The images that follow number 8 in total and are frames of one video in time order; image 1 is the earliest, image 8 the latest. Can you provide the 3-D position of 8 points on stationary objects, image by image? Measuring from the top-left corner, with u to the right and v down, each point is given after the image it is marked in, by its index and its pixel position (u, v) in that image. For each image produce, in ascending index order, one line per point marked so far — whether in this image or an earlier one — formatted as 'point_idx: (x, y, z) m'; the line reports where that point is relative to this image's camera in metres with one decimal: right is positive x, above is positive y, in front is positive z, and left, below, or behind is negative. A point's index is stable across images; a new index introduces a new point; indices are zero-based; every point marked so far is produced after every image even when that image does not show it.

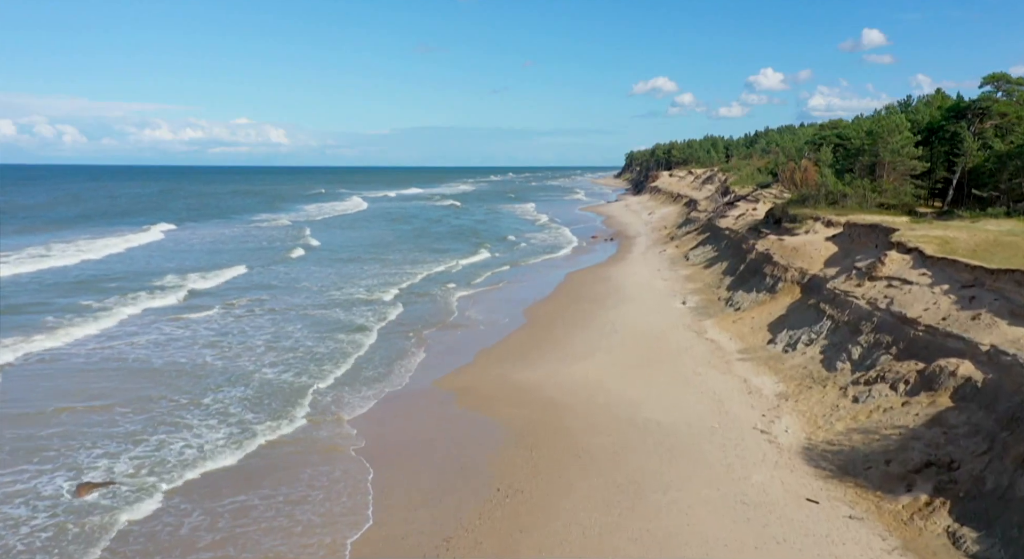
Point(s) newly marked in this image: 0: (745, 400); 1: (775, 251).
0: (+2.8, -1.5, +9.3) m
1: (+5.2, +0.5, +15.1) m
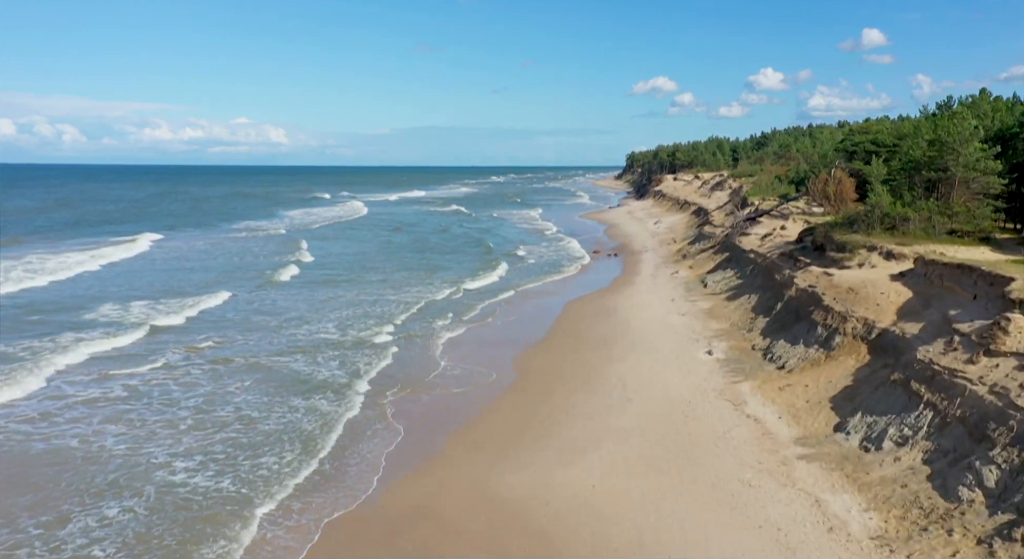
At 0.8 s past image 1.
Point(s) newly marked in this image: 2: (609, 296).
0: (+2.6, -2.2, +6.4) m
1: (+5.0, -0.2, +12.3) m
2: (+2.6, -0.4, +20.1) m
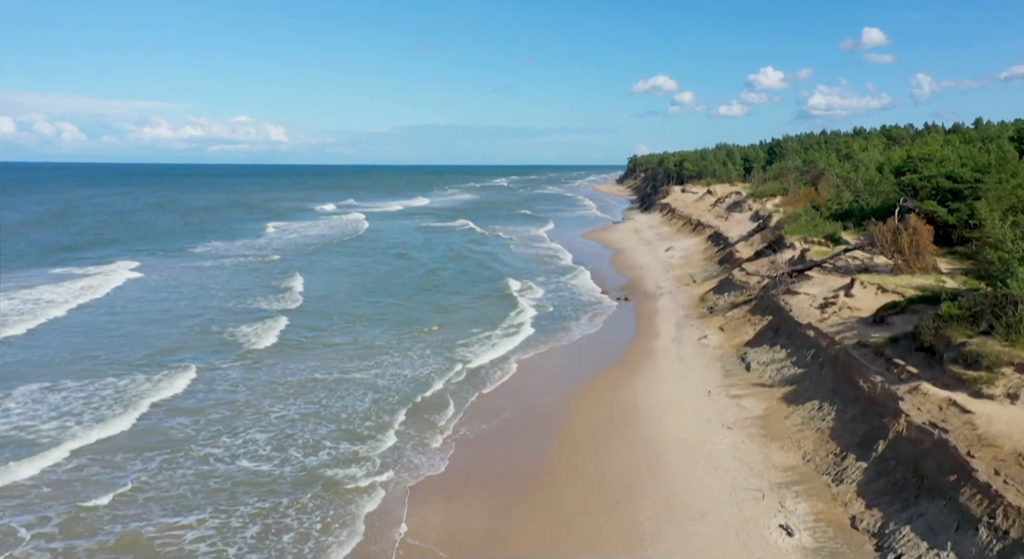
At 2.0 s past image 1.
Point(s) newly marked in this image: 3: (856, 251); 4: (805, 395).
0: (+2.4, -3.8, +2.2) m
1: (+4.8, -1.8, +8.1) m
2: (+2.5, -2.0, +15.9) m
3: (+8.4, +0.7, +18.5) m
4: (+4.9, -1.9, +12.8) m
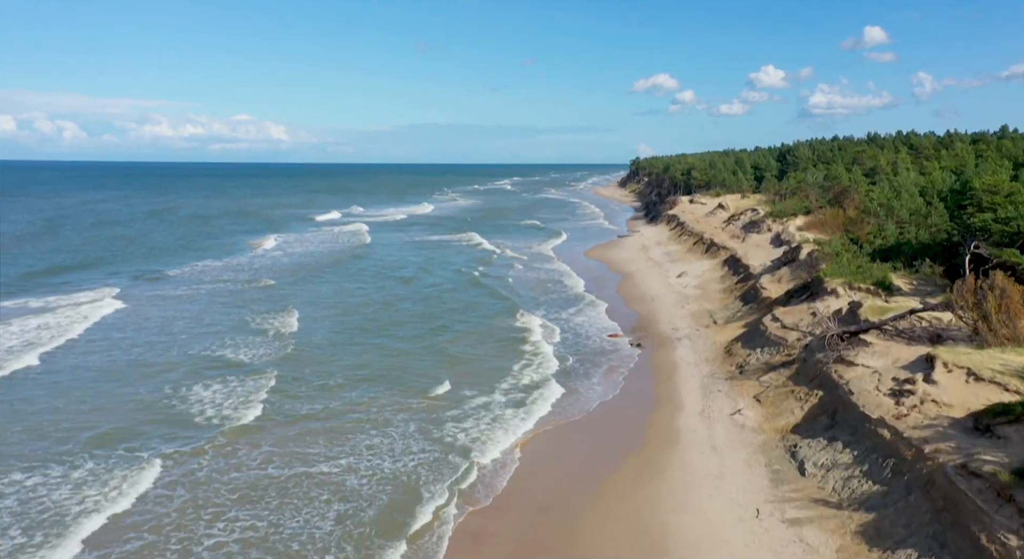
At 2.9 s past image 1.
0: (+2.4, -5.2, -0.8) m
1: (+4.8, -3.1, +5.0) m
2: (+2.4, -3.3, +12.9) m
3: (+8.3, -0.6, +15.4) m
4: (+4.8, -3.2, +9.7) m
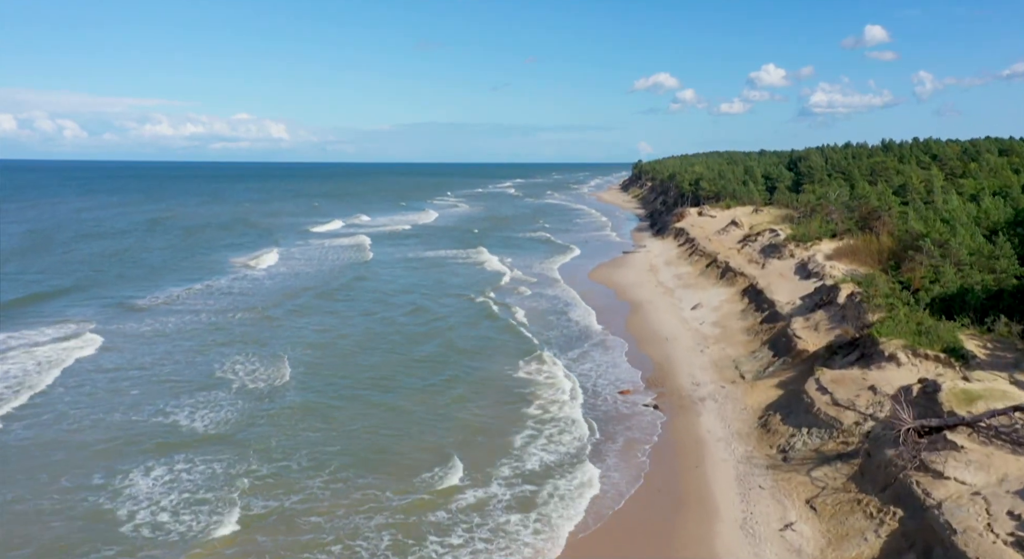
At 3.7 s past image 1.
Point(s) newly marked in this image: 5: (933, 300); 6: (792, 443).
0: (+2.3, -6.5, -4.0) m
1: (+4.7, -4.5, +1.8) m
2: (+2.4, -4.7, +9.7) m
3: (+8.2, -1.9, +12.2) m
4: (+4.8, -4.6, +6.6) m
5: (+10.3, -0.5, +18.7) m
6: (+5.7, -3.3, +15.6) m
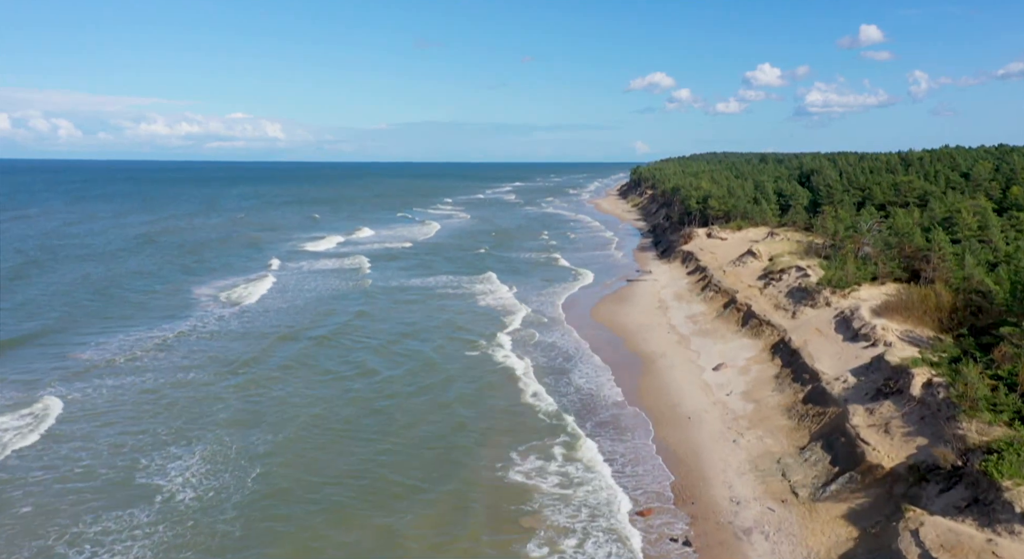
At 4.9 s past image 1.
0: (+2.3, -8.6, -8.5) m
1: (+4.6, -6.5, -2.7) m
2: (+2.2, -6.7, +5.2) m
3: (+8.1, -4.0, +7.7) m
4: (+4.7, -6.6, +2.0) m
5: (+10.1, -2.5, +14.2) m
6: (+5.6, -5.3, +11.1) m
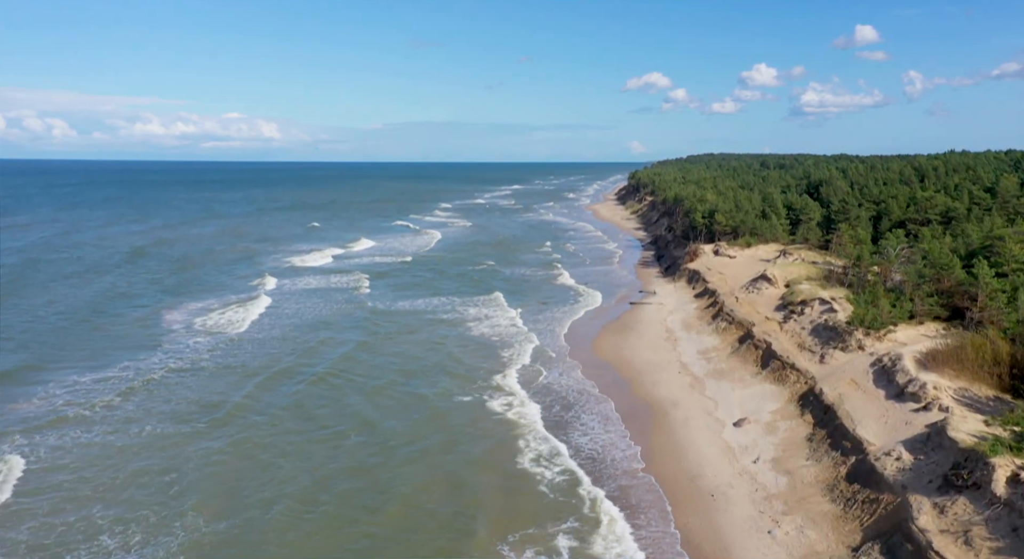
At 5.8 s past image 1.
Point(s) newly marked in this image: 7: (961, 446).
0: (+2.3, -10.0, -11.8) m
1: (+4.6, -7.9, -6.0) m
2: (+2.2, -8.1, +1.9) m
3: (+8.0, -5.4, +4.5) m
4: (+4.6, -8.0, -1.2) m
5: (+10.0, -3.9, +10.9) m
6: (+5.5, -6.7, +7.8) m
7: (+9.8, -3.6, +16.7) m
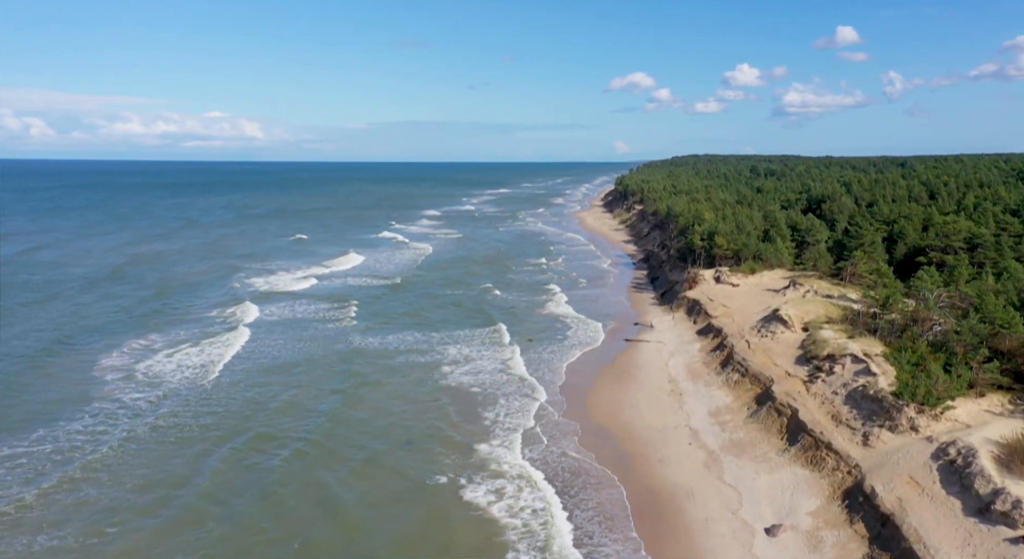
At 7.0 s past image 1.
0: (+2.5, -11.9, -16.6) m
1: (+4.7, -9.9, -10.6) m
2: (+2.1, -10.1, -2.9) m
3: (+7.9, -7.3, -0.2) m
4: (+4.7, -10.0, -5.9) m
5: (+9.8, -5.8, +6.4) m
6: (+5.3, -8.7, +3.2) m
7: (+9.5, -5.5, +12.1) m
